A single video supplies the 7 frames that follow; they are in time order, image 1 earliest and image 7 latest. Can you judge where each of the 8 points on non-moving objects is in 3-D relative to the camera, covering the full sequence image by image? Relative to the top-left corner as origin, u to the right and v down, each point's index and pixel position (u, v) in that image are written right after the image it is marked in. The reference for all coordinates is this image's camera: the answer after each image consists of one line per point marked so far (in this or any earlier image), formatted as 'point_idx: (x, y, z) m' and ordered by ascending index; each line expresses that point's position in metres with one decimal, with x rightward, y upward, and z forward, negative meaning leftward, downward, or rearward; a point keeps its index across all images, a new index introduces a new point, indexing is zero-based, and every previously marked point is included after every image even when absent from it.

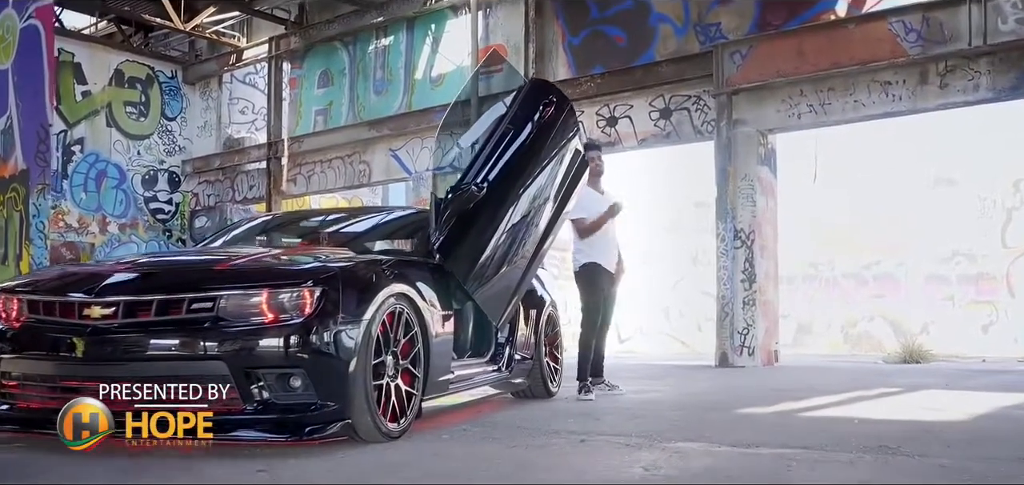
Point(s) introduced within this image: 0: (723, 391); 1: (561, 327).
0: (+1.5, -1.0, +6.3) m
1: (+0.3, -0.5, +5.5) m
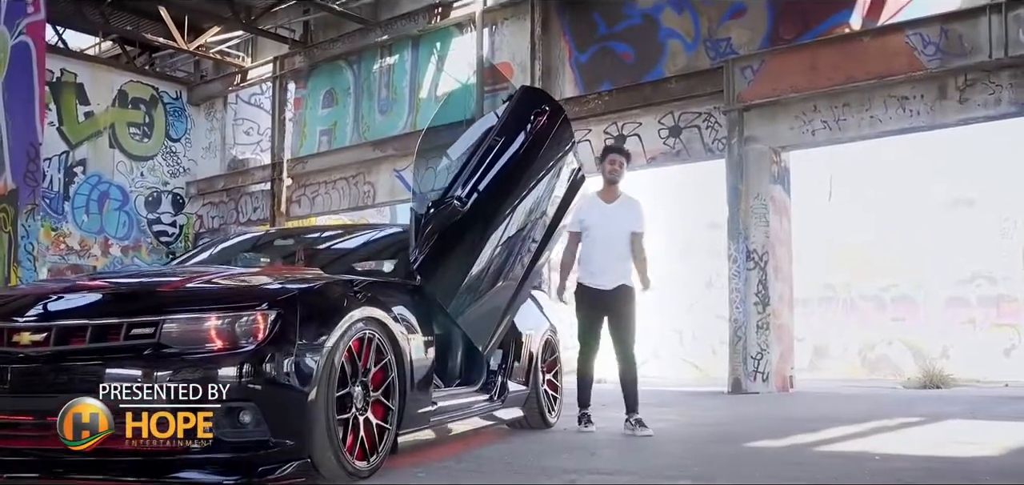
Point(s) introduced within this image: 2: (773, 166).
0: (+1.5, -1.2, +5.9) m
1: (+0.3, -0.7, +5.2) m
2: (+2.7, +0.8, +9.1) m
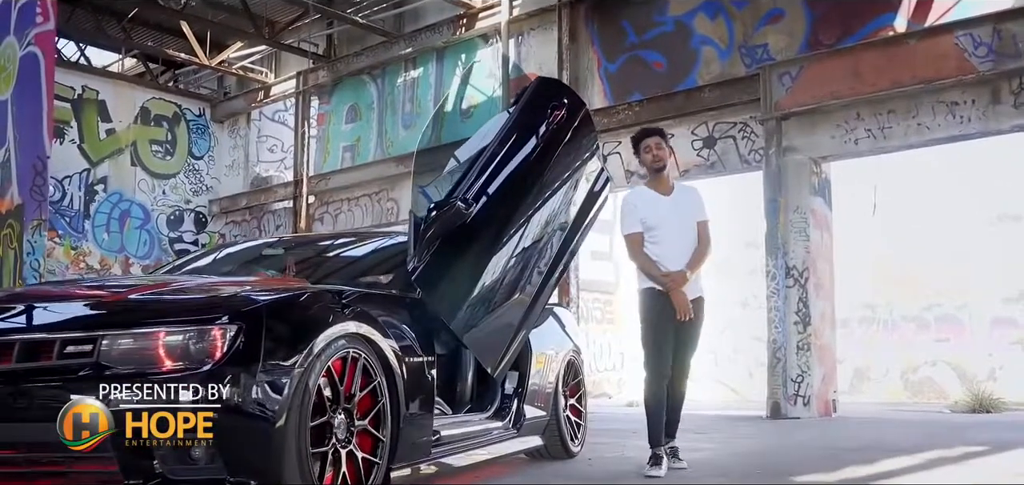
0: (+1.6, -1.3, +5.4) m
1: (+0.4, -0.7, +4.8) m
2: (+2.9, +0.6, +8.6) m
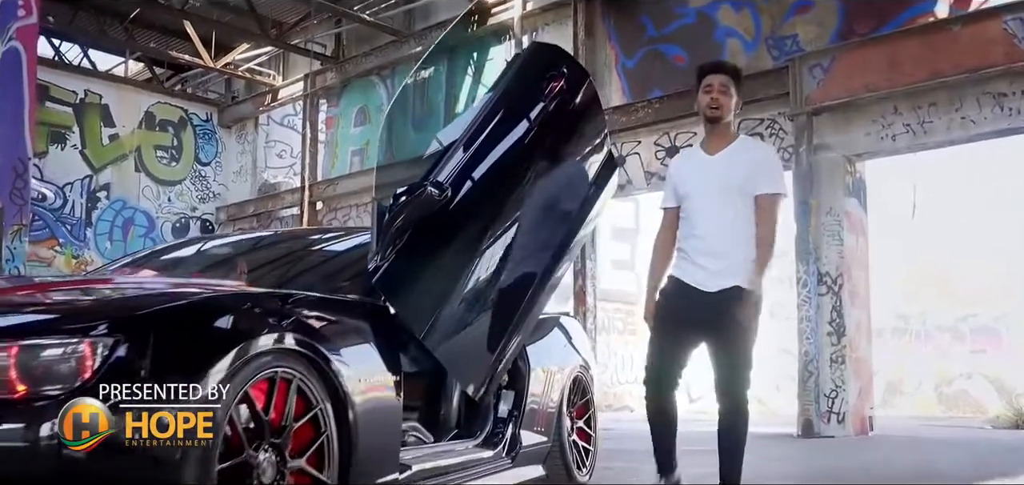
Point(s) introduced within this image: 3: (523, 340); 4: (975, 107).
0: (+1.6, -1.3, +4.8) m
1: (+0.4, -0.7, +4.2) m
2: (+3.0, +0.6, +8.0) m
3: (0.0, -0.3, +3.0) m
4: (+3.7, +1.1, +7.2) m
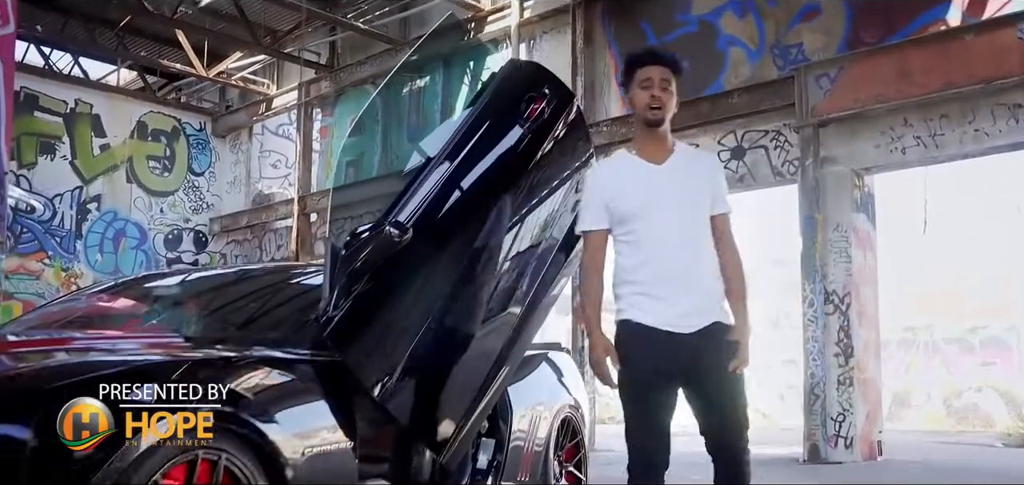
0: (+1.6, -1.4, +4.5) m
1: (+0.3, -0.8, +3.9) m
2: (+3.0, +0.4, +7.7) m
3: (0.0, -0.4, +2.7) m
4: (+3.7, +1.0, +6.9) m
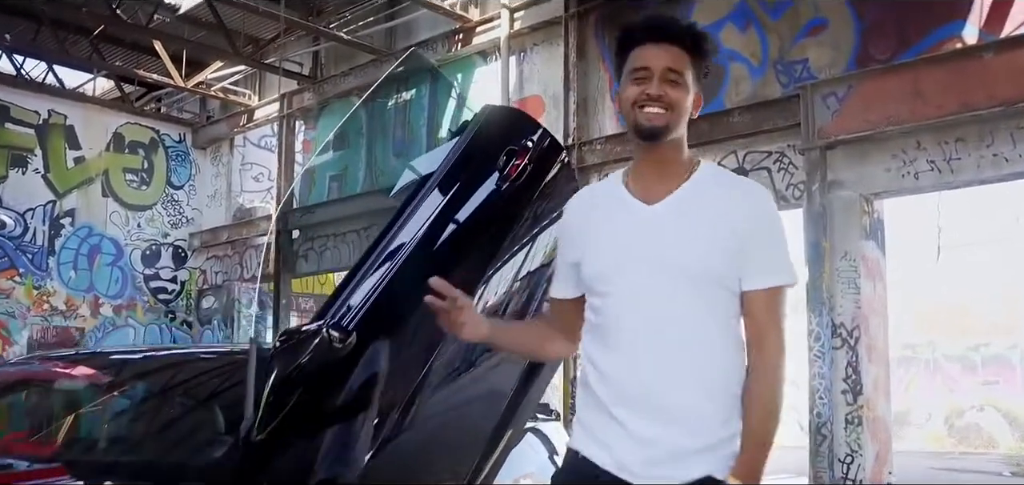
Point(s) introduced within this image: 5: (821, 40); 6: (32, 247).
0: (+1.5, -1.6, +4.1) m
1: (+0.2, -1.1, +3.4) m
2: (+2.9, +0.2, +7.3) m
3: (-0.1, -0.7, +2.3) m
4: (+3.6, +0.7, +6.4) m
5: (+2.6, +1.7, +7.6) m
6: (-6.4, -0.1, +11.9) m
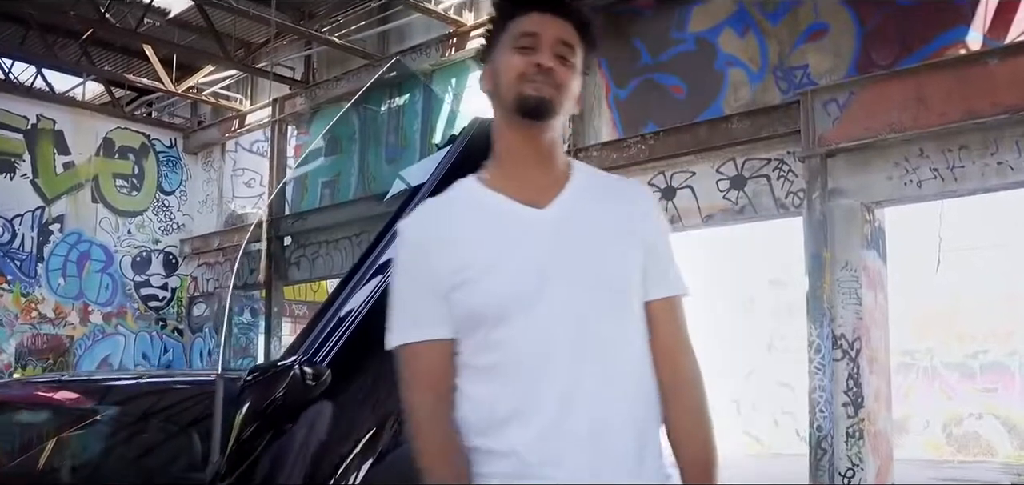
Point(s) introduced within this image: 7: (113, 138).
0: (+1.5, -1.7, +3.9) m
1: (+0.2, -1.1, +3.3) m
2: (+2.8, +0.1, +7.1) m
3: (-0.1, -0.7, +2.1) m
4: (+3.5, +0.6, +6.3) m
5: (+2.6, +1.6, +7.4) m
6: (-6.4, -0.1, +11.7) m
7: (-5.5, +1.5, +12.4) m
